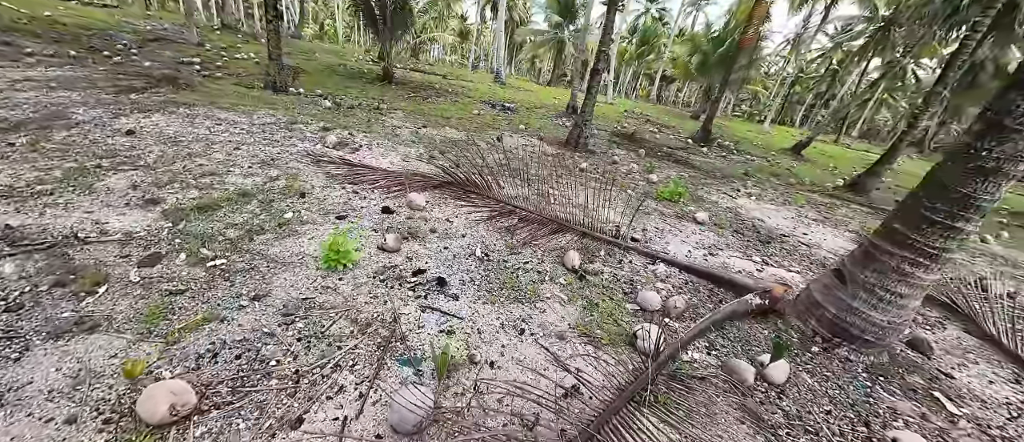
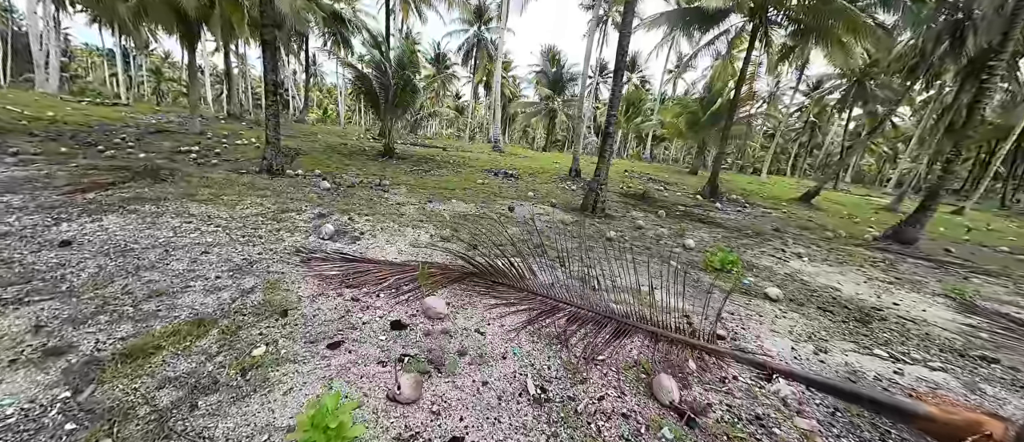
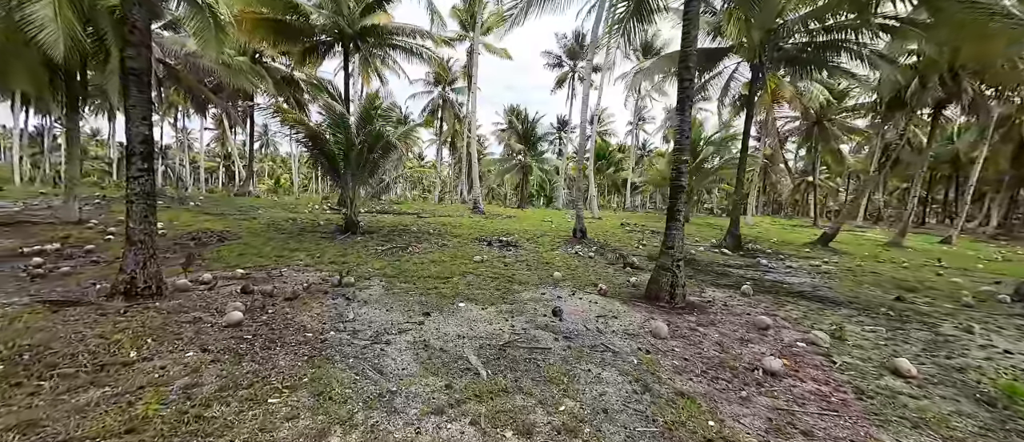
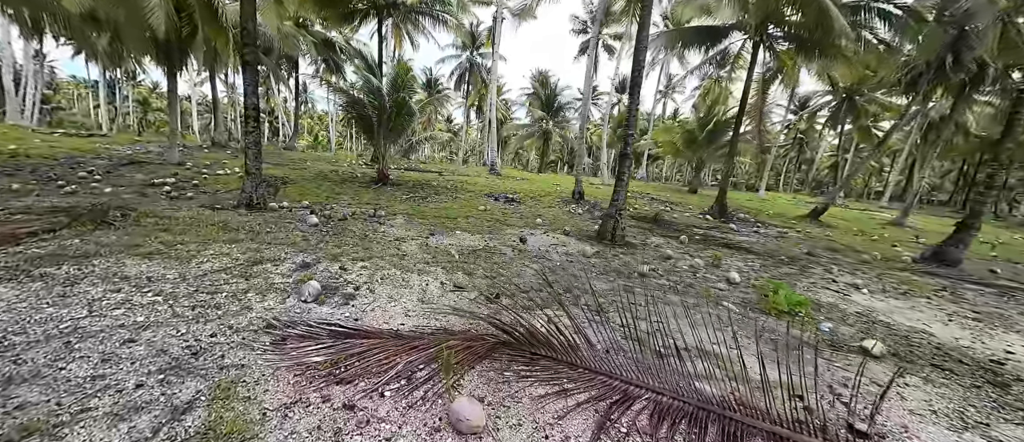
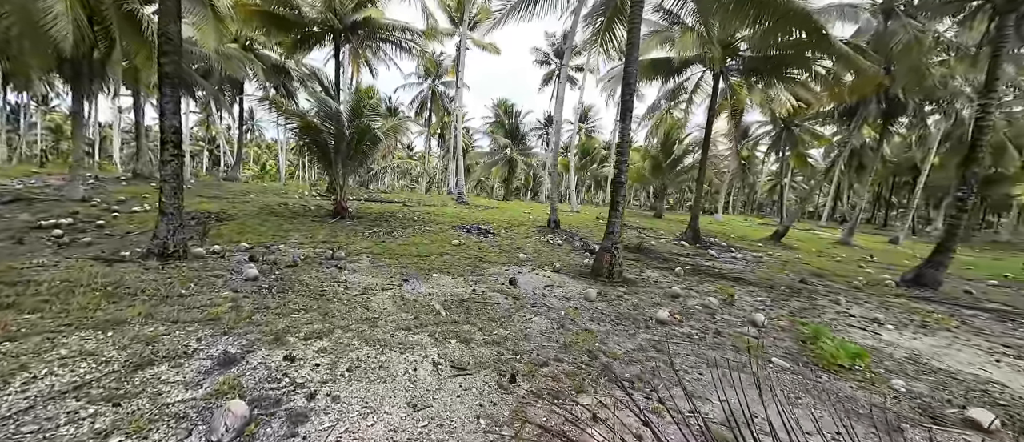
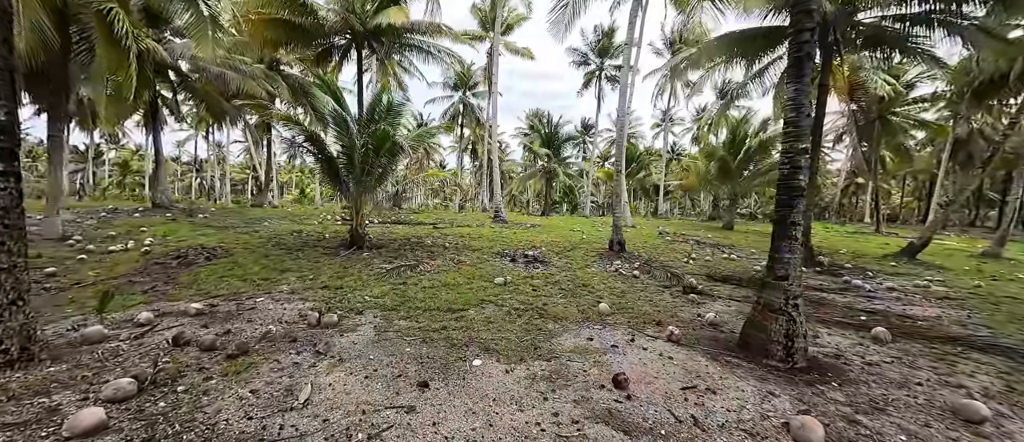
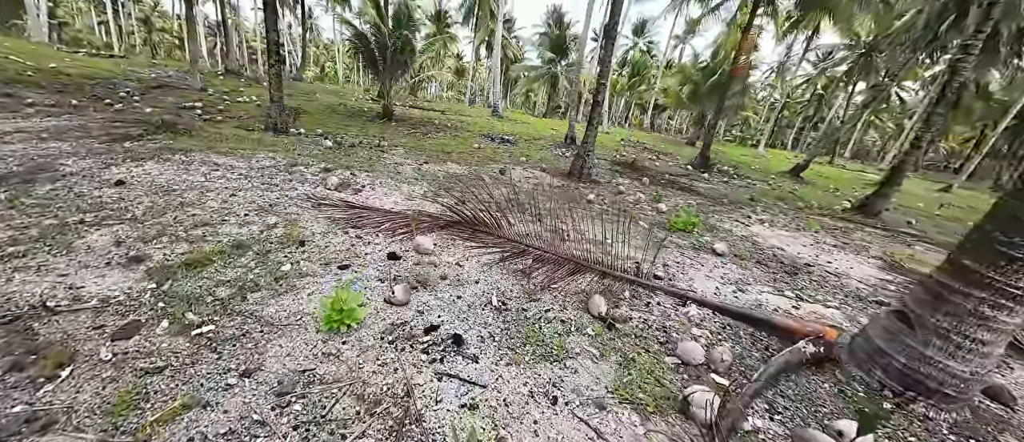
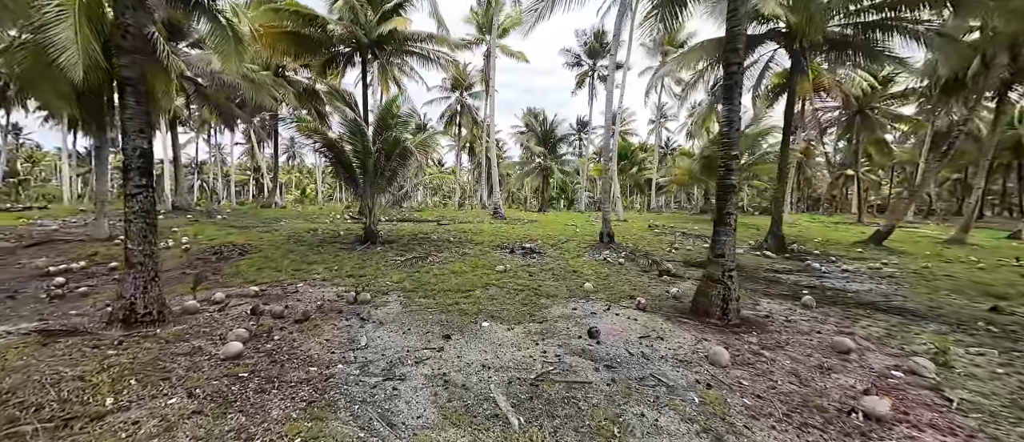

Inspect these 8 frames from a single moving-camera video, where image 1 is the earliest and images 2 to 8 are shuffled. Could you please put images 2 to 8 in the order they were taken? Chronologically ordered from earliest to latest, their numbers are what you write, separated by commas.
7, 2, 4, 5, 3, 8, 6
